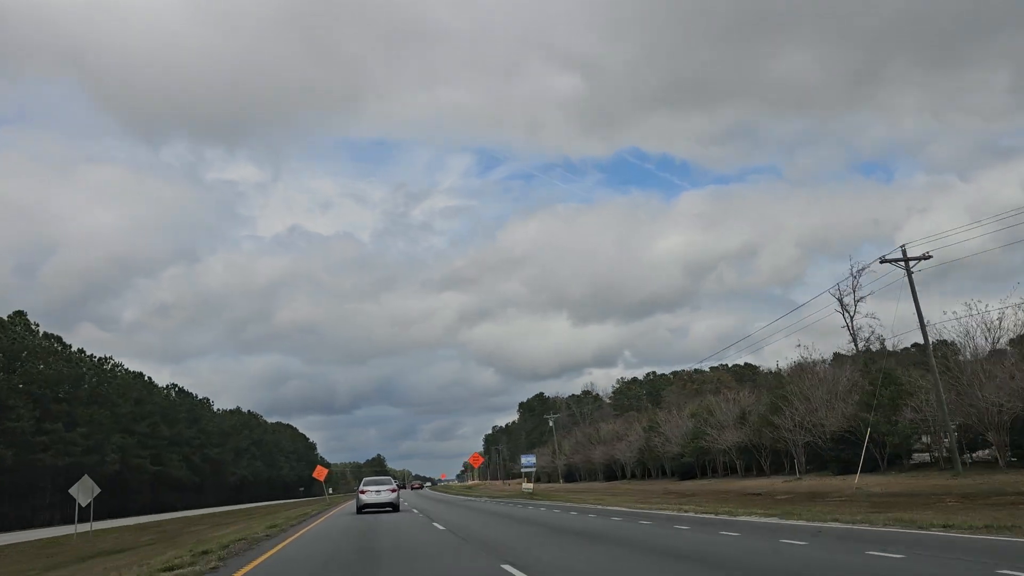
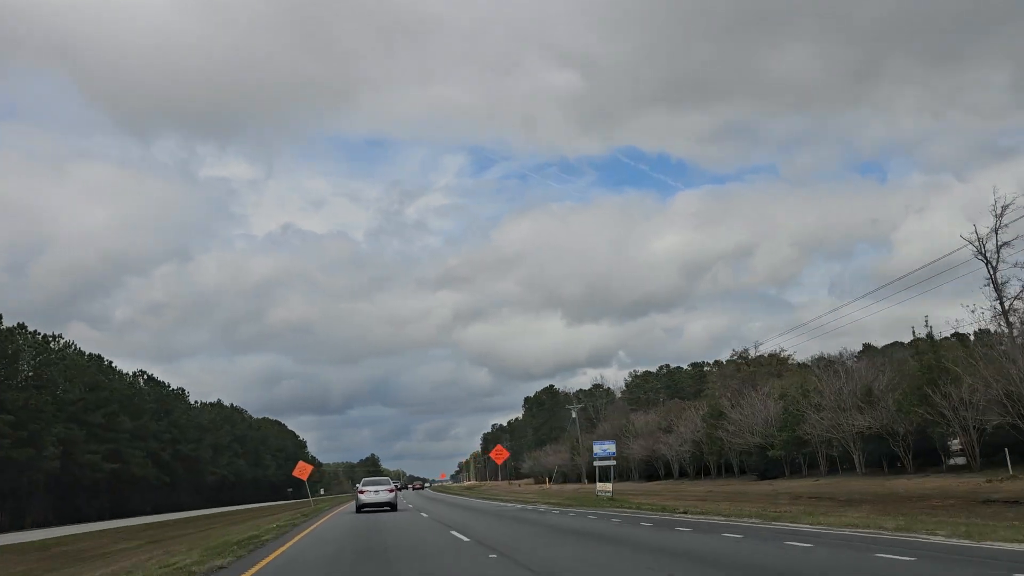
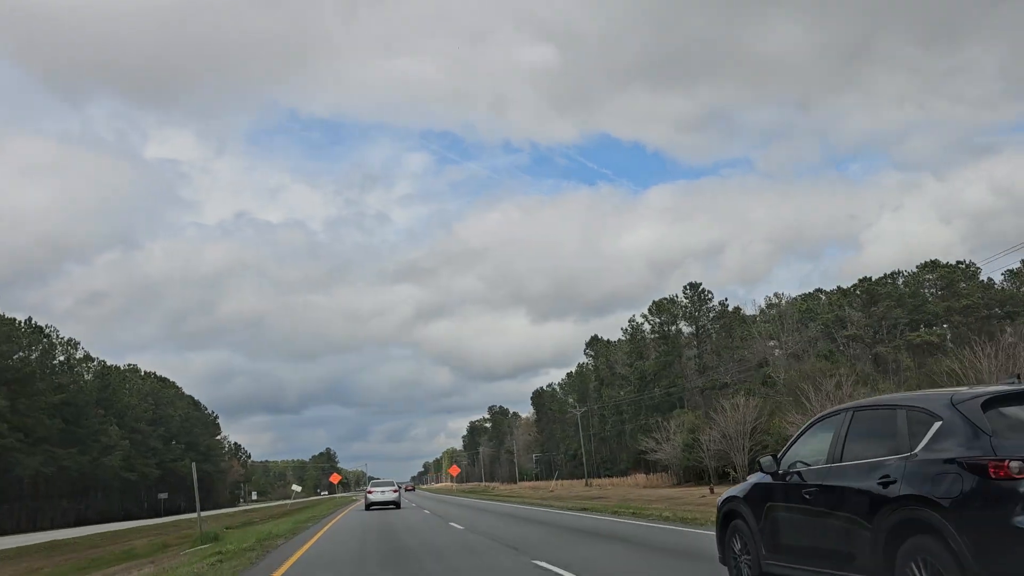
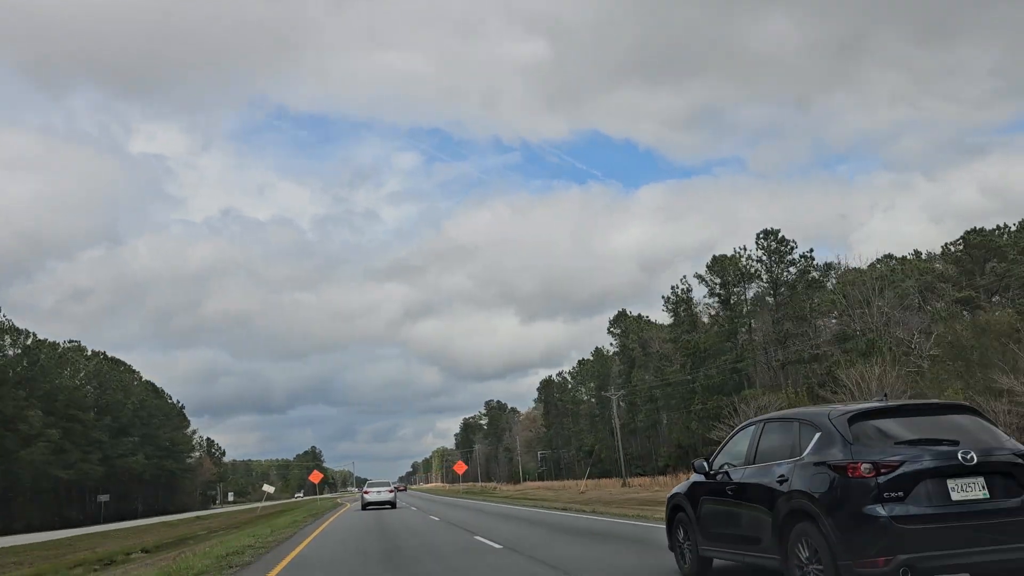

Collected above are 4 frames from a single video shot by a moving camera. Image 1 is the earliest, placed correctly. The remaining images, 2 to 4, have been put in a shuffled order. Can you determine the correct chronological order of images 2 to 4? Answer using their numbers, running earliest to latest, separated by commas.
2, 3, 4
